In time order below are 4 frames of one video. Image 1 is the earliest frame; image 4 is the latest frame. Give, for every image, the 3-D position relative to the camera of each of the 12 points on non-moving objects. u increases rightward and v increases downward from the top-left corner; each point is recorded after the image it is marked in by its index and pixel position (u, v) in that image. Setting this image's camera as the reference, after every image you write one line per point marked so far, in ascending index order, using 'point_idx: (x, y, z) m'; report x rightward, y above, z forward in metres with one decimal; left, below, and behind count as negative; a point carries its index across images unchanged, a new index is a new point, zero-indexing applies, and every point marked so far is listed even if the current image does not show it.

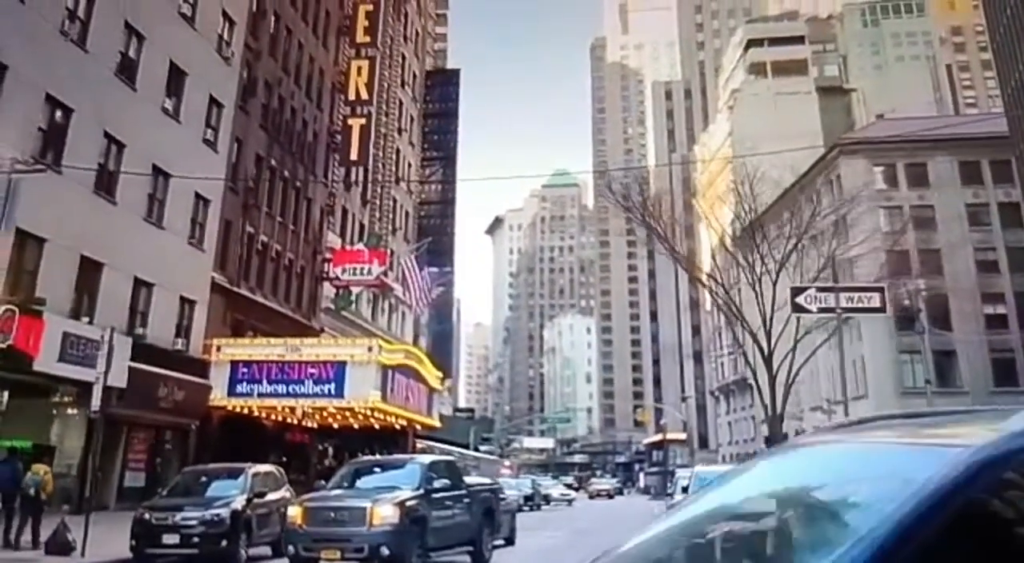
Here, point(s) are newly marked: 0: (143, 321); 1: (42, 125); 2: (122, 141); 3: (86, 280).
0: (-9.0, -1.0, +18.9) m
1: (-9.7, +3.2, +15.5) m
2: (-9.2, +3.3, +17.9) m
3: (-9.4, +0.1, +16.8) m
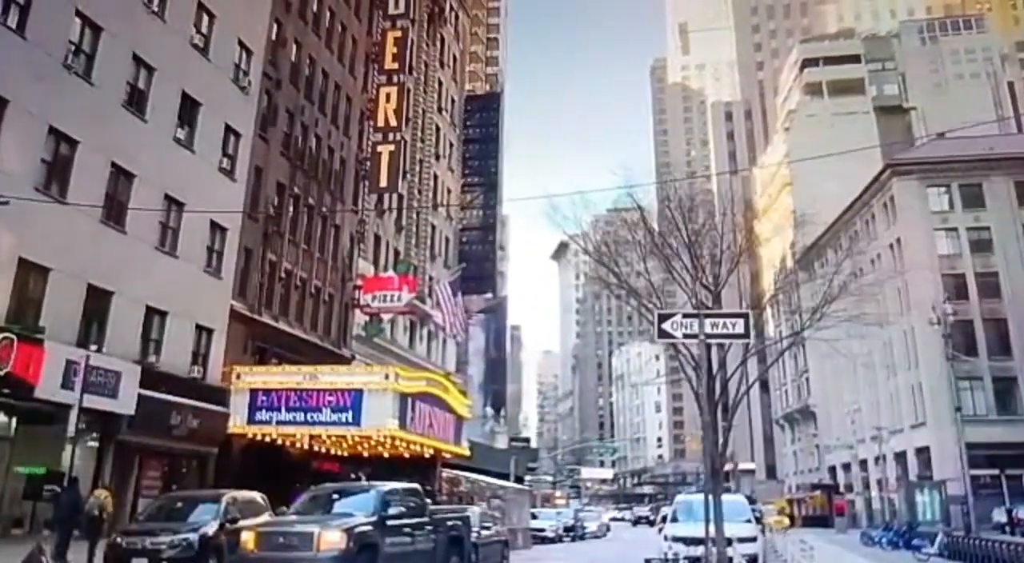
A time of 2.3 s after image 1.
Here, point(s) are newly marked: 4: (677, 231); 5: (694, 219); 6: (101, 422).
0: (-8.9, -1.7, +19.1) m
1: (-9.8, +2.6, +15.9) m
2: (-9.2, +2.7, +18.2) m
3: (-9.4, -0.6, +17.0) m
4: (+3.7, +1.2, +15.6) m
5: (+4.3, +1.2, +15.7) m
6: (-9.1, -3.1, +16.8) m
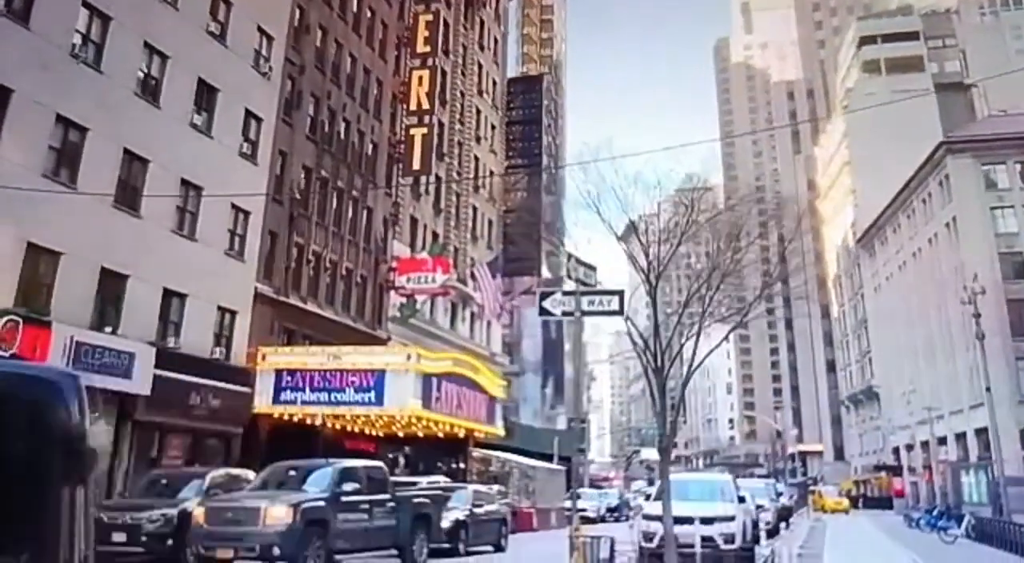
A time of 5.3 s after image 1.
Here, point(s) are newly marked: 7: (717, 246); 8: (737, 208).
0: (-8.8, -1.3, +19.6) m
1: (-9.9, +3.0, +16.3) m
2: (-9.1, +3.1, +18.6) m
3: (-9.4, -0.2, +17.5) m
4: (+3.6, +1.5, +15.3) m
5: (+4.2, +1.5, +15.4) m
6: (-9.1, -2.8, +17.4) m
7: (+4.2, +0.5, +14.9) m
8: (+4.8, +1.4, +15.6) m
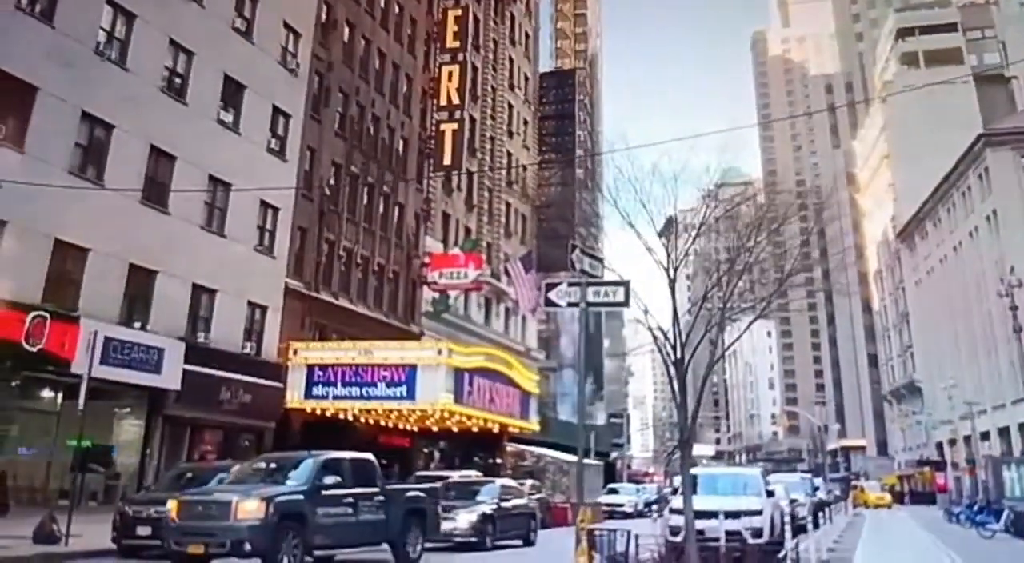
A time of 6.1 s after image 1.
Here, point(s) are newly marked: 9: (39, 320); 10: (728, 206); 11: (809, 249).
0: (-8.1, -1.2, +19.7) m
1: (-9.4, +3.1, +16.4) m
2: (-8.5, +3.2, +18.7) m
3: (-8.8, -0.1, +17.6) m
4: (+4.1, +1.7, +14.8) m
5: (+4.7, +1.7, +14.9) m
6: (-8.4, -2.7, +17.5) m
7: (+4.7, +0.7, +14.4) m
8: (+5.3, +1.6, +15.1) m
9: (-8.8, -0.7, +14.0) m
10: (+4.2, +1.4, +14.5) m
11: (+6.3, +0.6, +16.0) m
